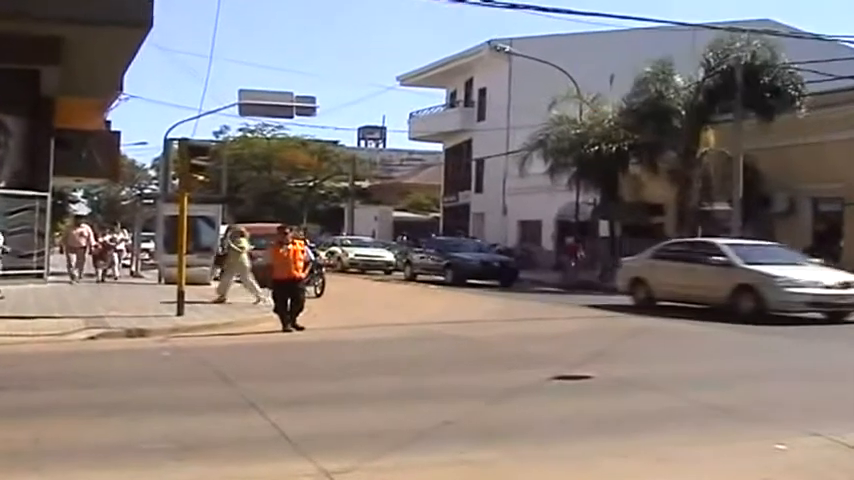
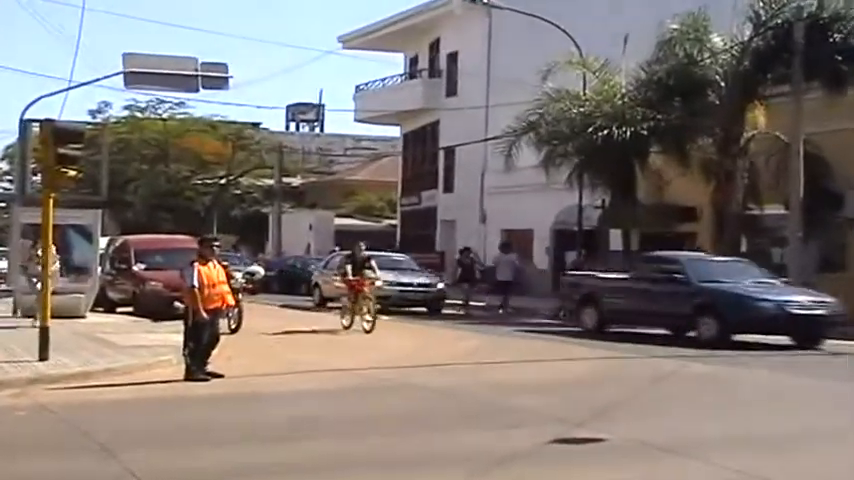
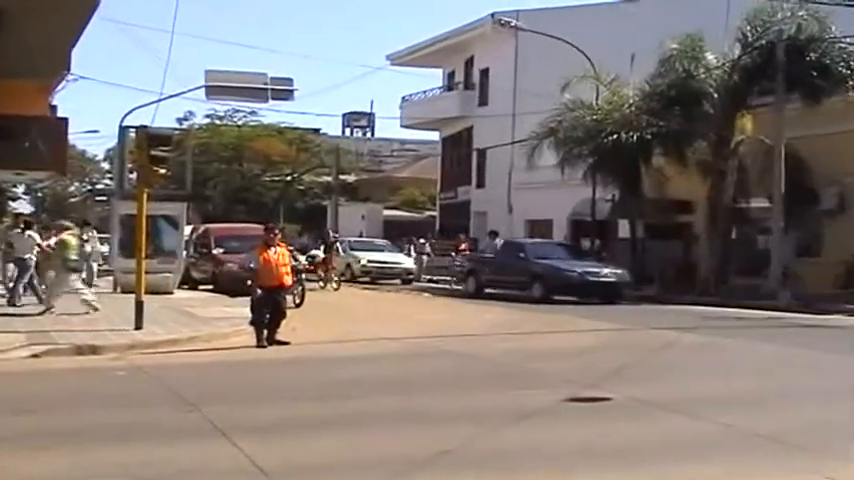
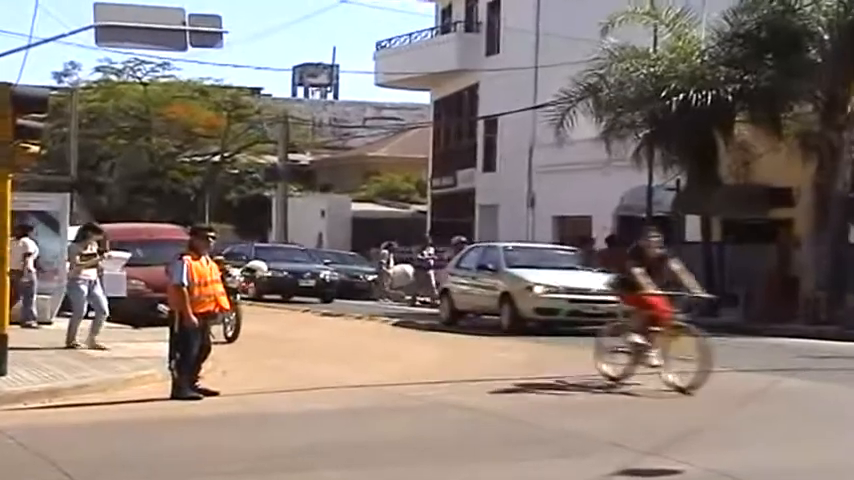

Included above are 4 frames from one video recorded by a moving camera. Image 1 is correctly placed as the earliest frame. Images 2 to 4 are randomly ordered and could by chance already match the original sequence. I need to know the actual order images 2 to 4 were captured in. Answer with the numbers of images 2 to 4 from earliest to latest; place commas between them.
3, 2, 4
